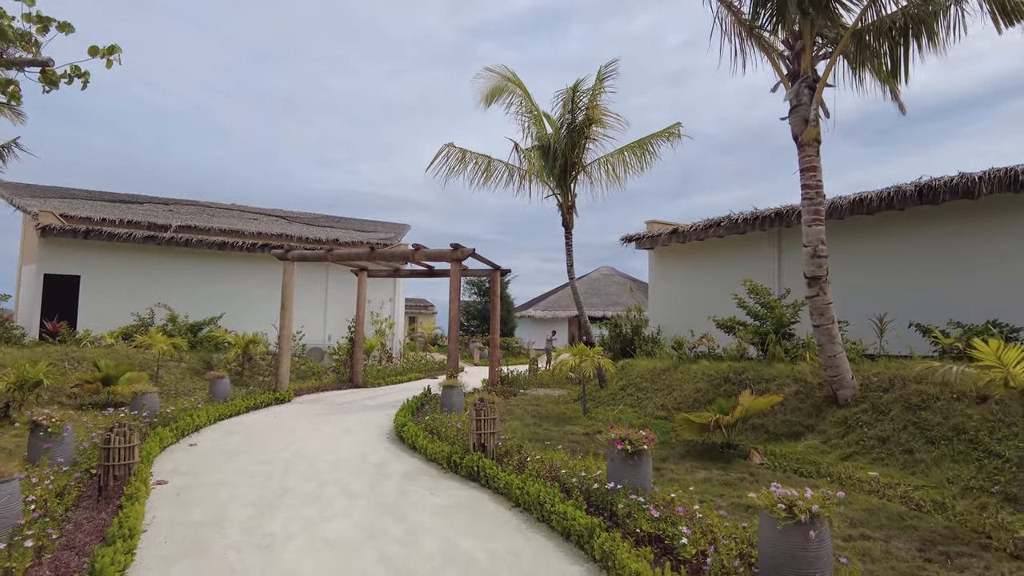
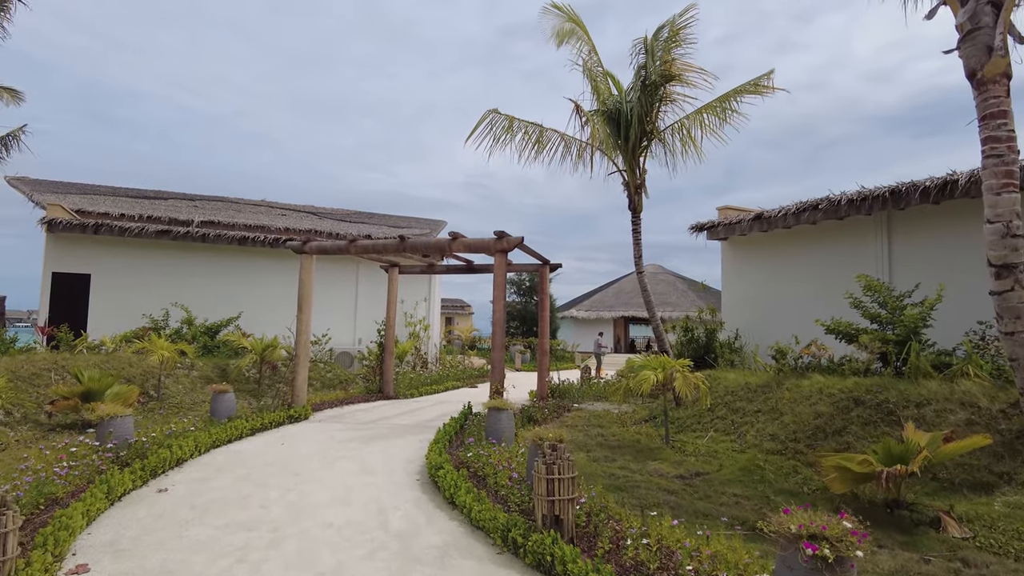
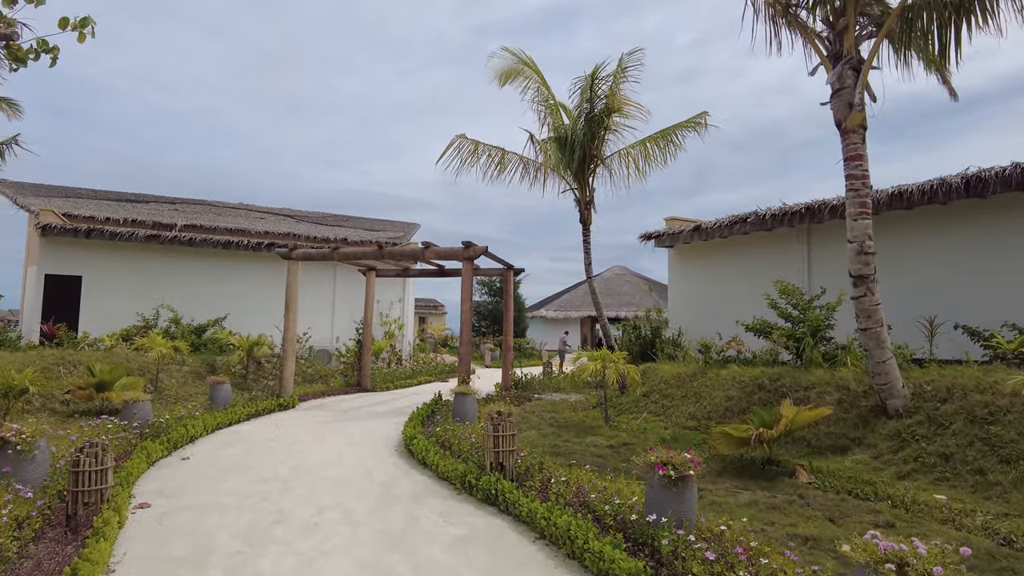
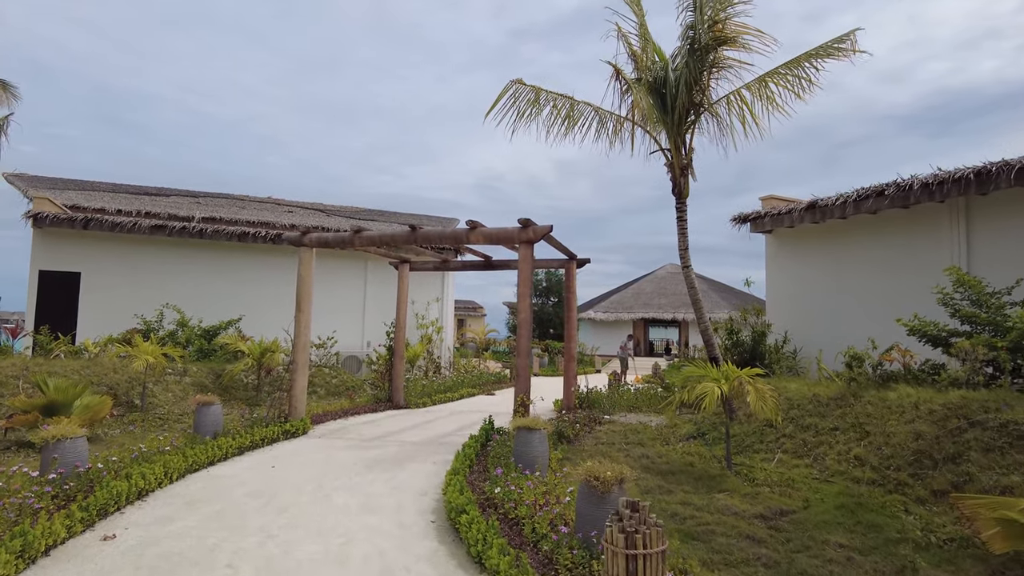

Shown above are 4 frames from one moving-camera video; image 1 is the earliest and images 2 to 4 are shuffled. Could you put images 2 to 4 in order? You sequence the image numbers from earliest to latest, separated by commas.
3, 2, 4
